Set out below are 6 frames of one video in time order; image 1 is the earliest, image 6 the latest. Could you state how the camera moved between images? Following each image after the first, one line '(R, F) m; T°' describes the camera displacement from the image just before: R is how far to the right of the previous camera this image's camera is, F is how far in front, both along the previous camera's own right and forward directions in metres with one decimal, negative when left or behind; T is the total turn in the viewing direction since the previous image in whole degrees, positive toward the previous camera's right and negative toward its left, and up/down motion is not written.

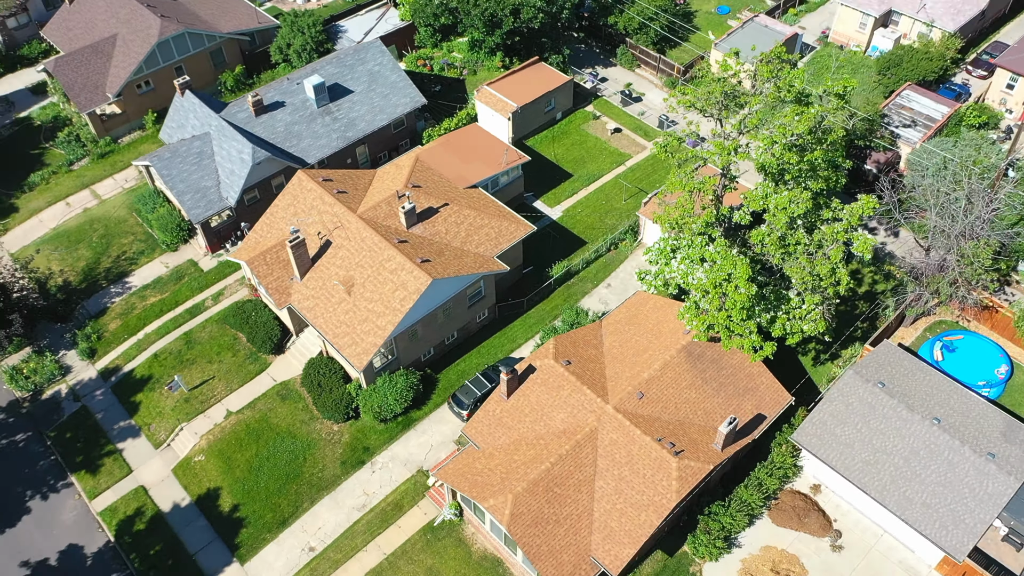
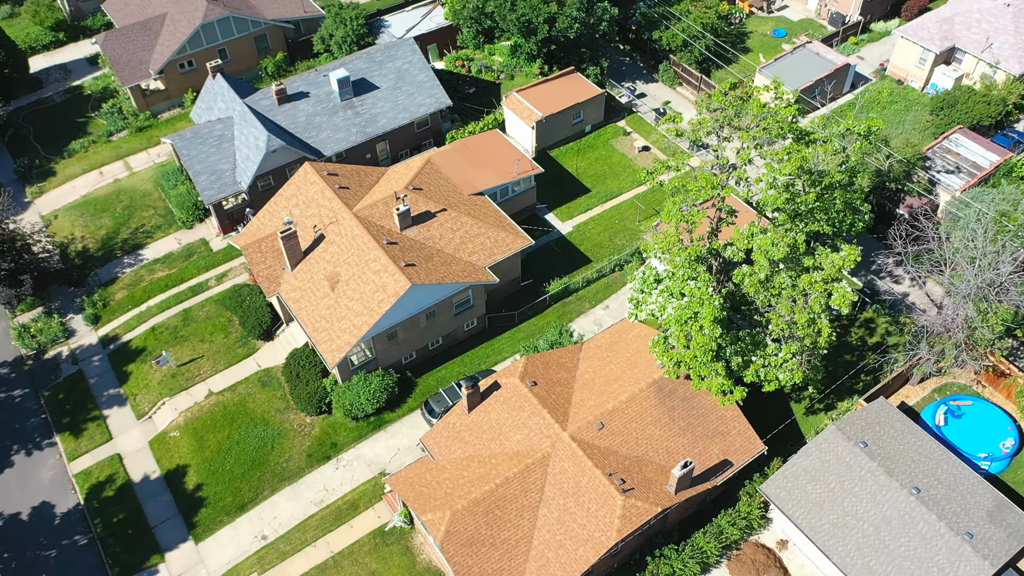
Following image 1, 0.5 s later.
(+4.0, +0.7) m; -5°
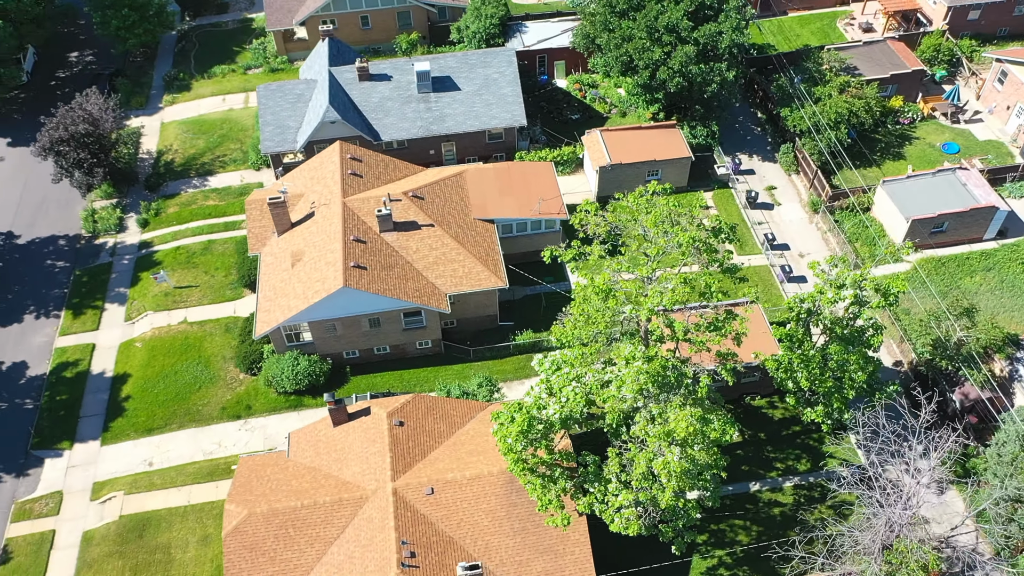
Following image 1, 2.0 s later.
(+12.2, +3.5) m; -17°
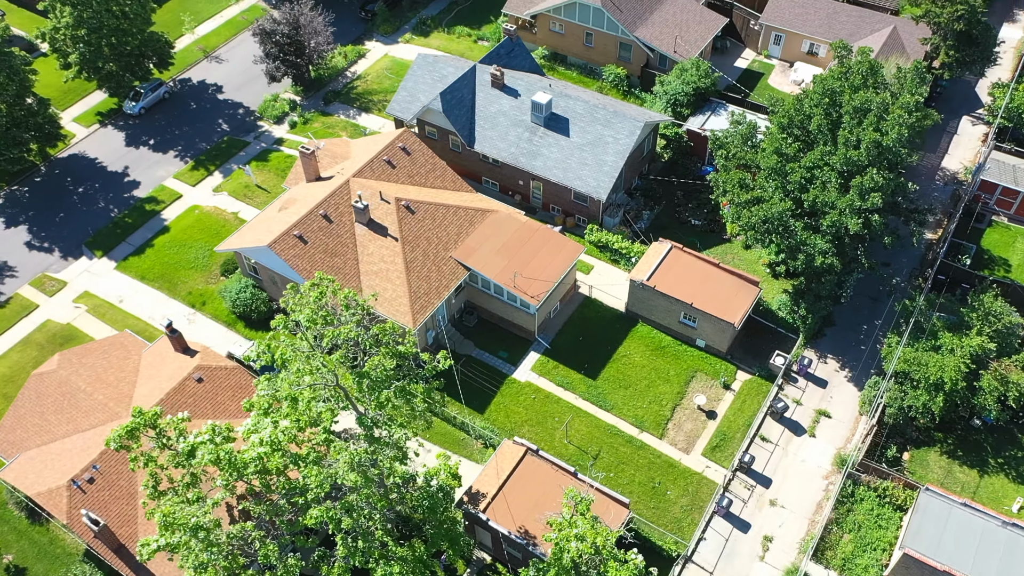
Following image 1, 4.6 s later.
(+17.9, +7.5) m; -27°
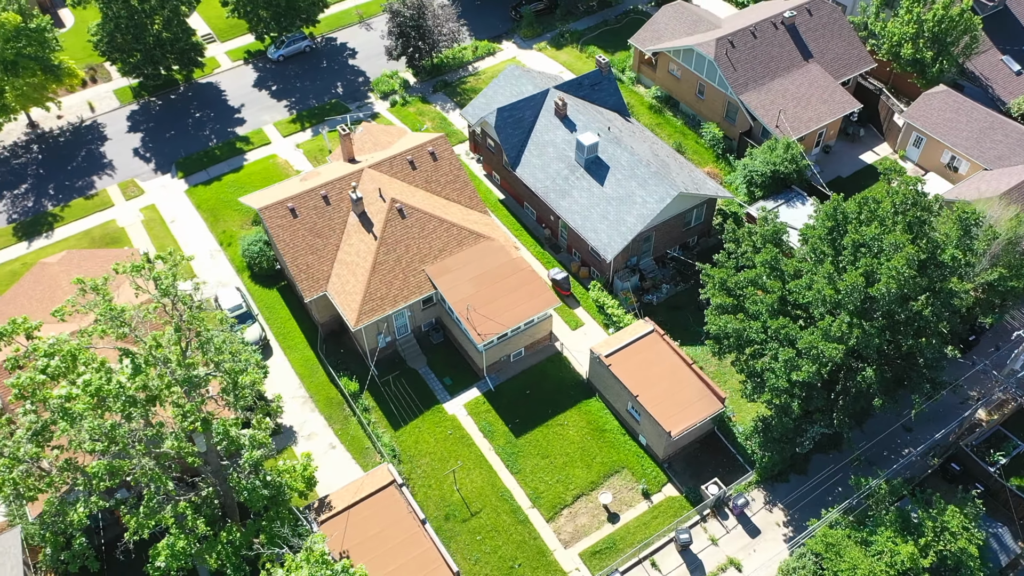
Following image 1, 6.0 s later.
(+11.3, +2.9) m; -16°
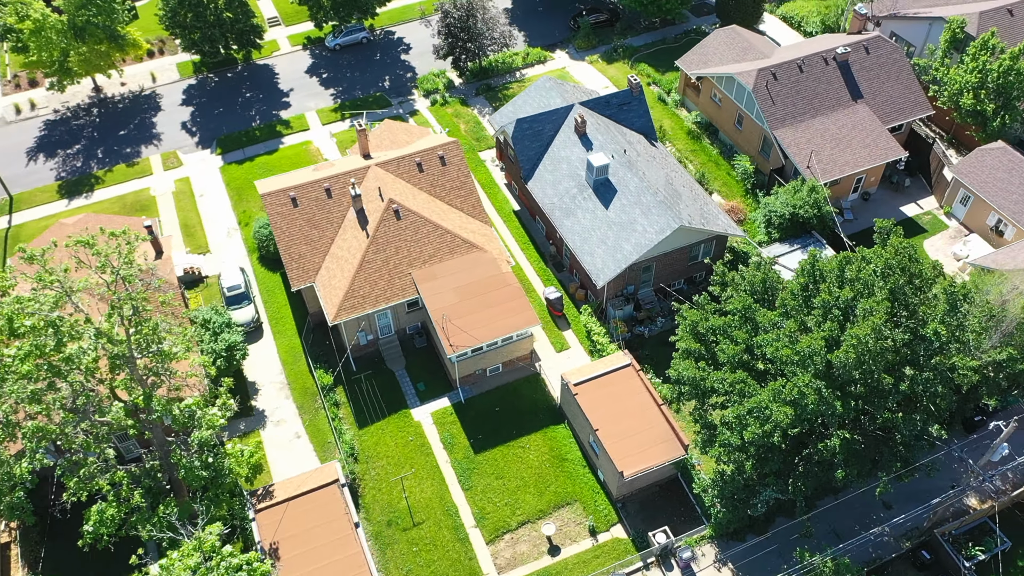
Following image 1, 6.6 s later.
(+4.8, +0.8) m; -6°
